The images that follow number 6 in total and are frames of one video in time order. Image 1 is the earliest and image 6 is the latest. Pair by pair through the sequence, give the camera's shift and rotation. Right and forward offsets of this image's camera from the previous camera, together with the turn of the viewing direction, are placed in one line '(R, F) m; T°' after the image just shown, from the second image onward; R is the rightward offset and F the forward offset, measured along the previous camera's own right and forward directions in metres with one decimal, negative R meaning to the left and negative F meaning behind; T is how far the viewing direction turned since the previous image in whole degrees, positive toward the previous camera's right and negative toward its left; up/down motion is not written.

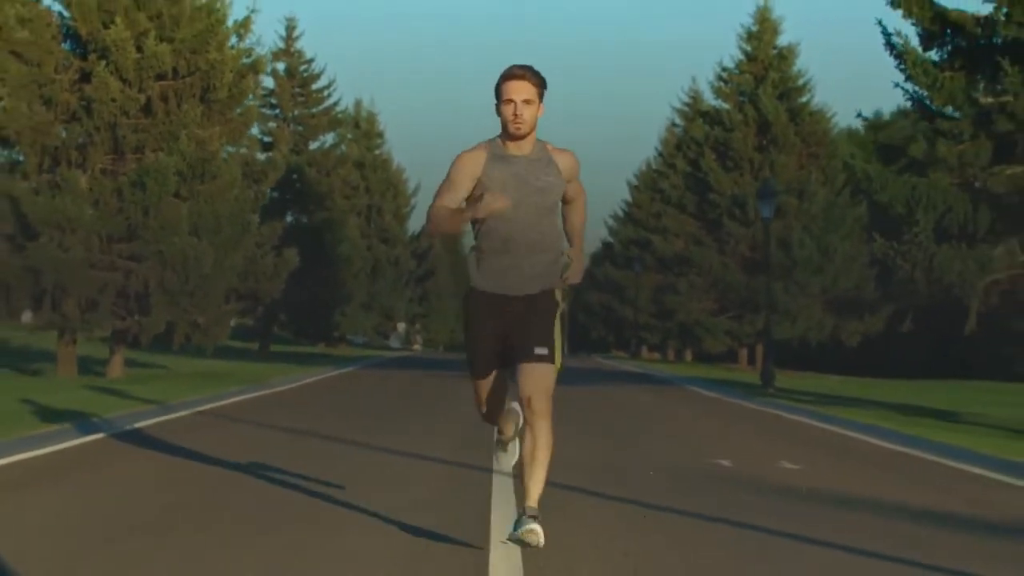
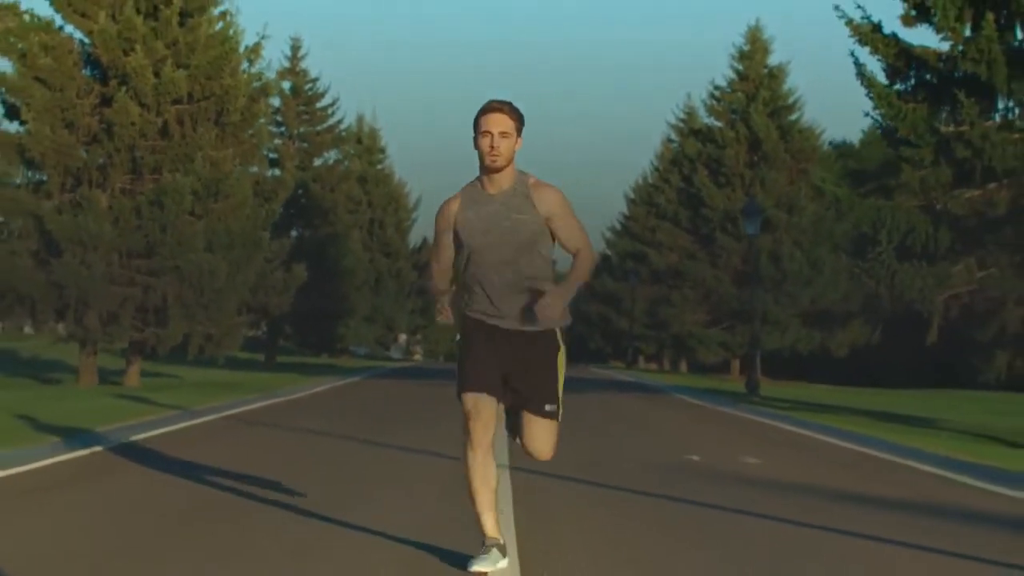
(0.0, -1.7) m; 0°
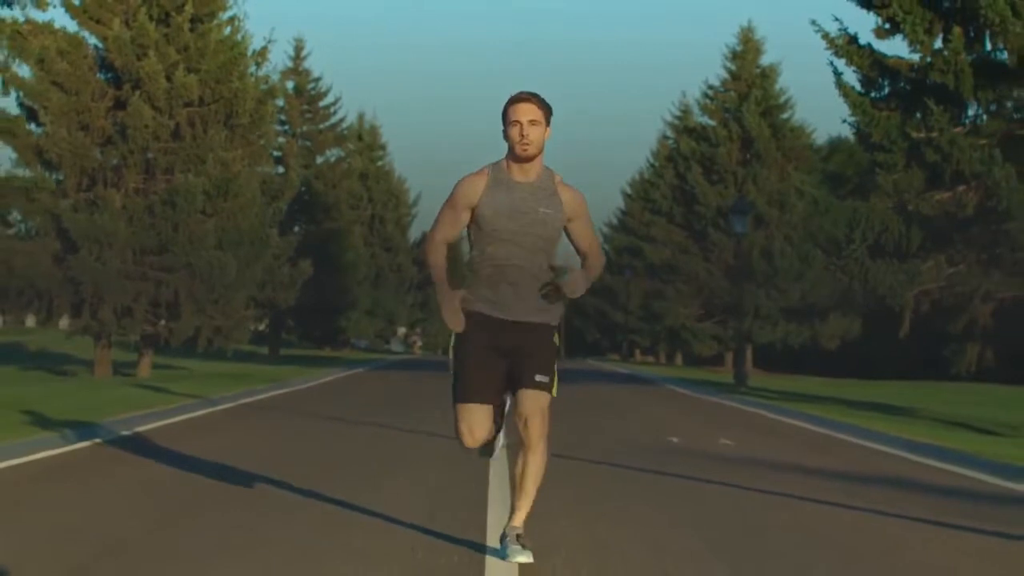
(0.0, -1.4) m; 0°
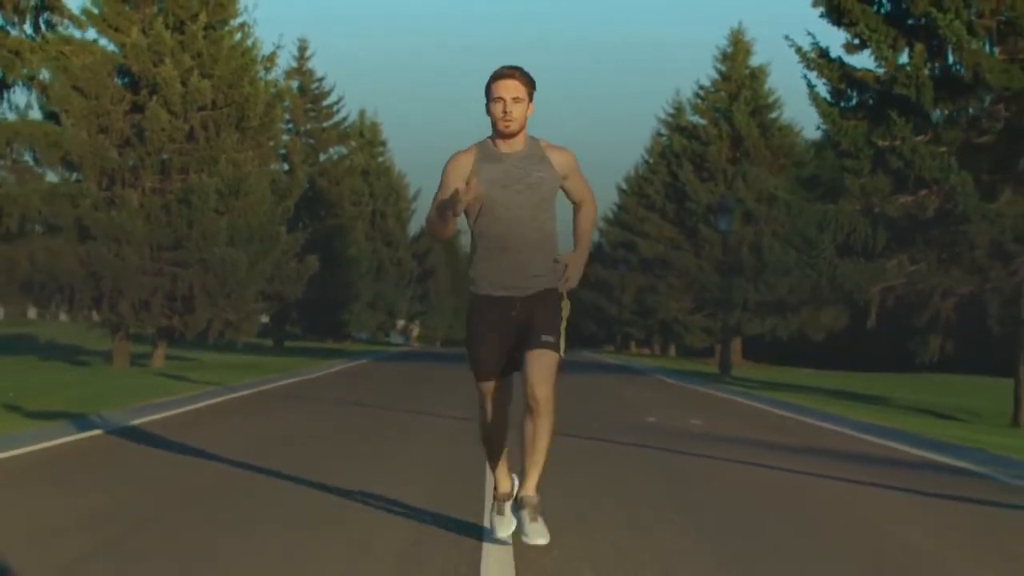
(0.0, -1.9) m; 0°
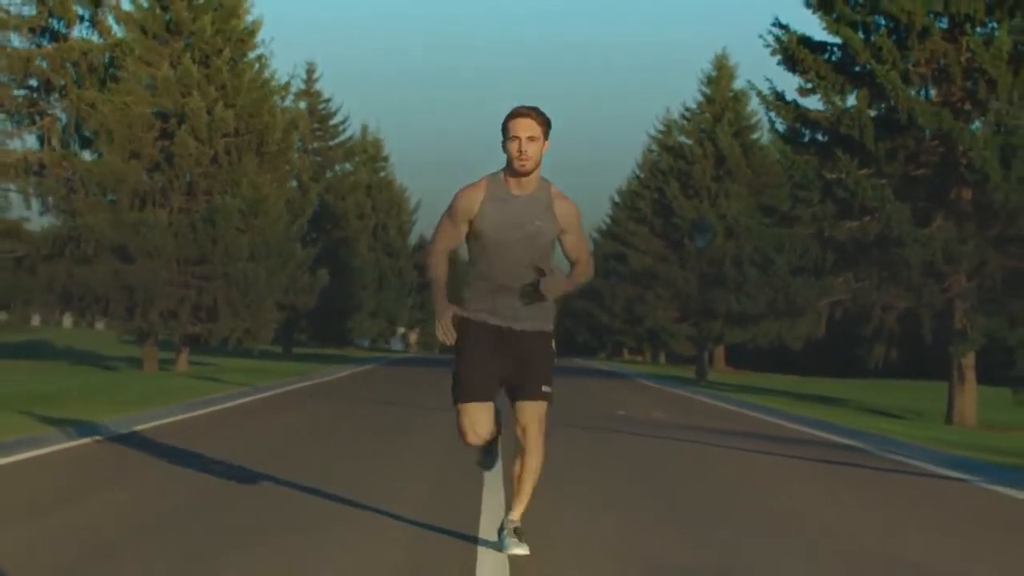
(0.0, -3.6) m; 0°
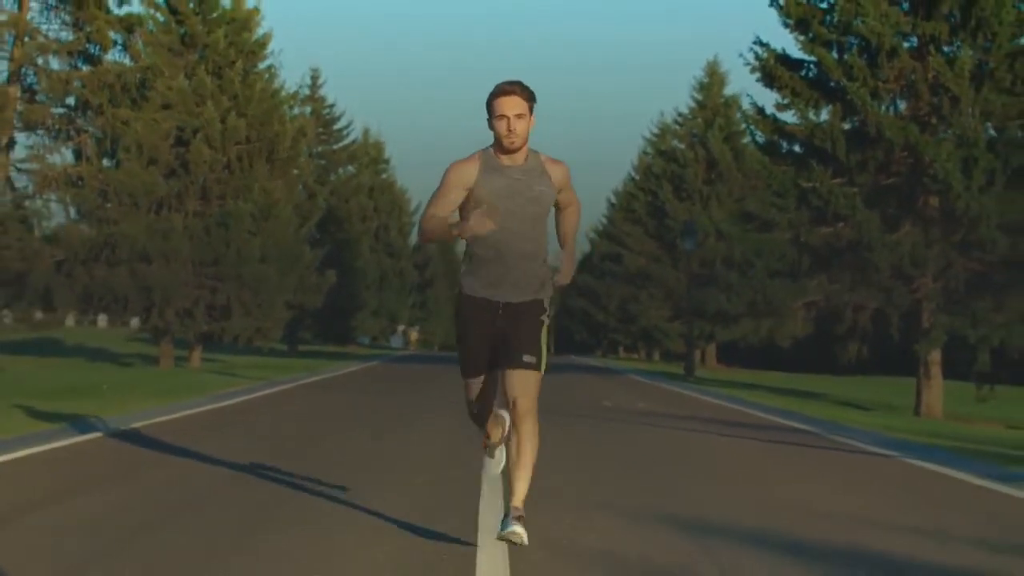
(0.0, -2.1) m; 0°
